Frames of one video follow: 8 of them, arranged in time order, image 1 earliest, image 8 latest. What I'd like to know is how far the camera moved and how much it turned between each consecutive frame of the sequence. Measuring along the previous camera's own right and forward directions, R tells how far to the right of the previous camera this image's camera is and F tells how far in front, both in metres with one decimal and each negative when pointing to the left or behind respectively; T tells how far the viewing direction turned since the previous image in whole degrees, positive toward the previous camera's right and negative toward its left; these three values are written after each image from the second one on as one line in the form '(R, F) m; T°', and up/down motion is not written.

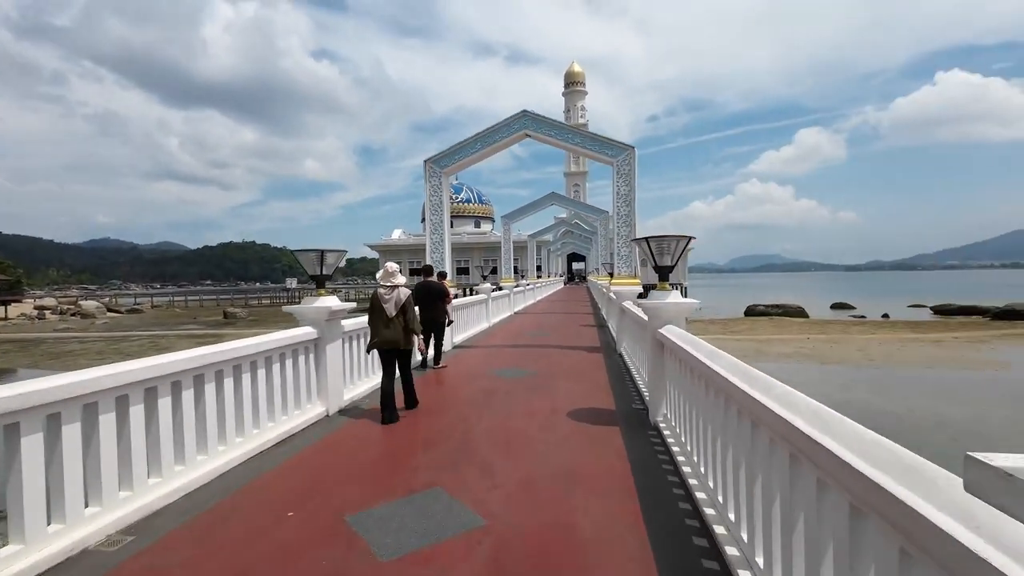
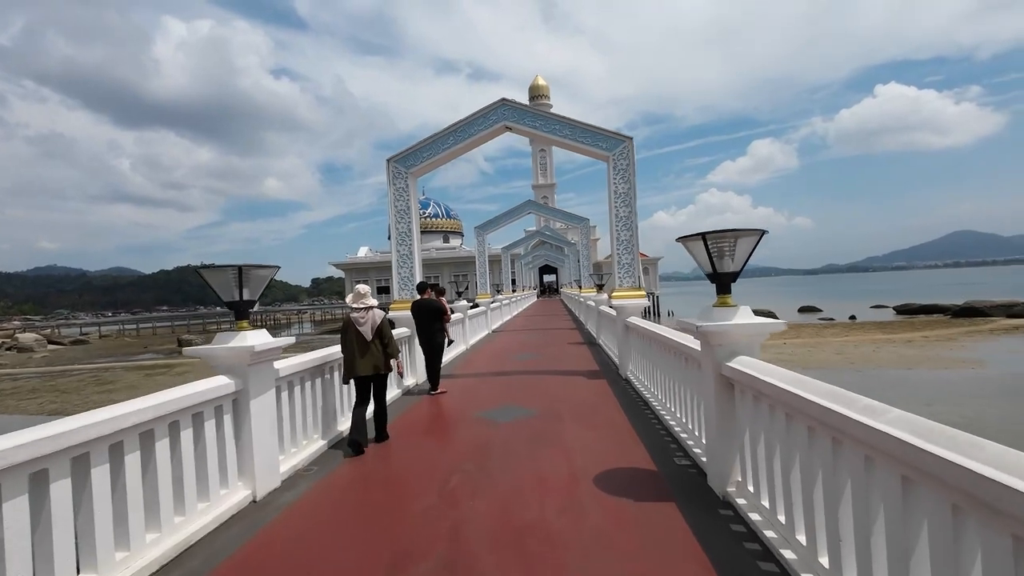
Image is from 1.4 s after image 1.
(-0.2, +1.3) m; +3°
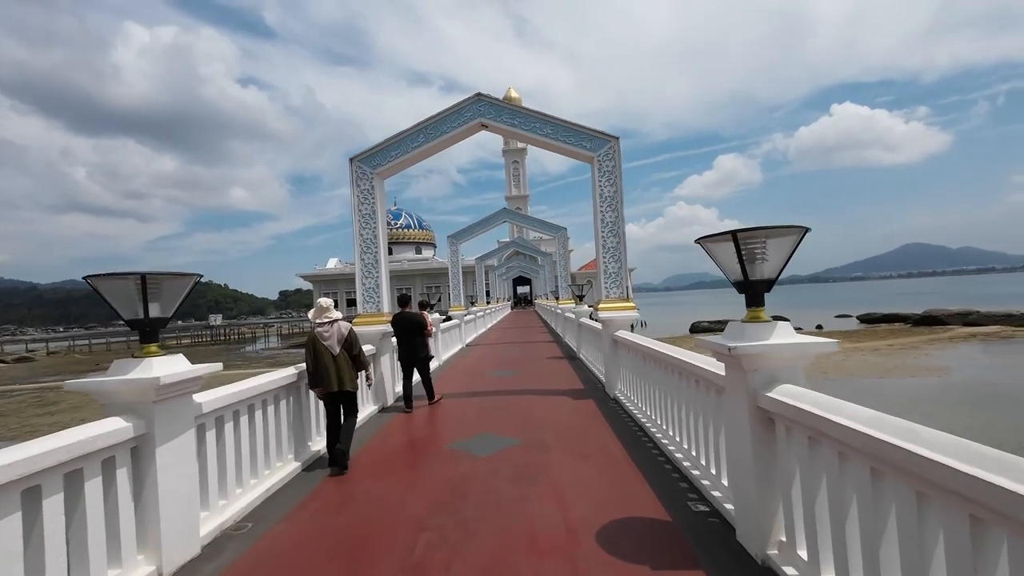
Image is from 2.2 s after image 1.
(0.0, +0.6) m; +3°
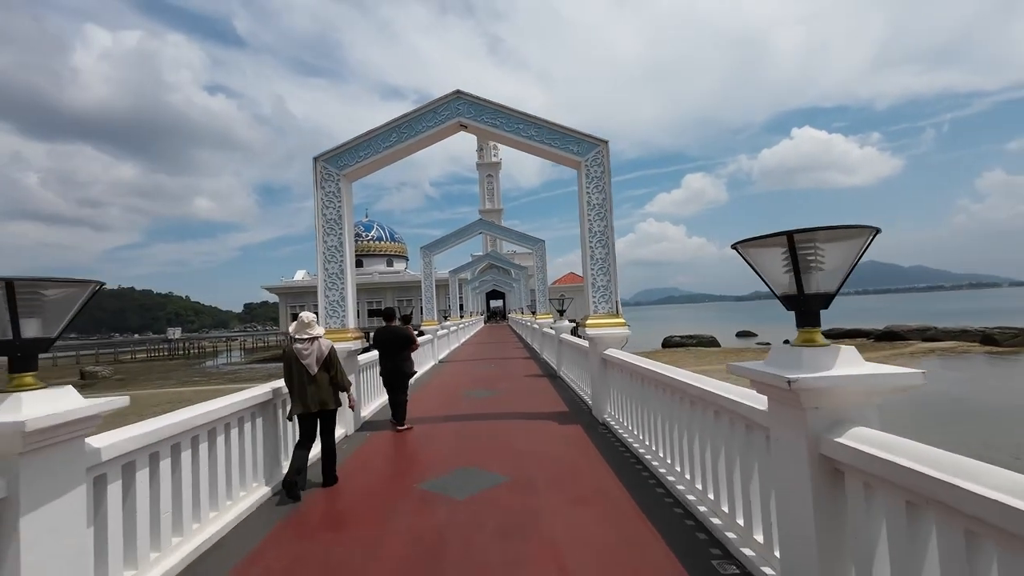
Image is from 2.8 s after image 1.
(-0.1, +0.6) m; +3°
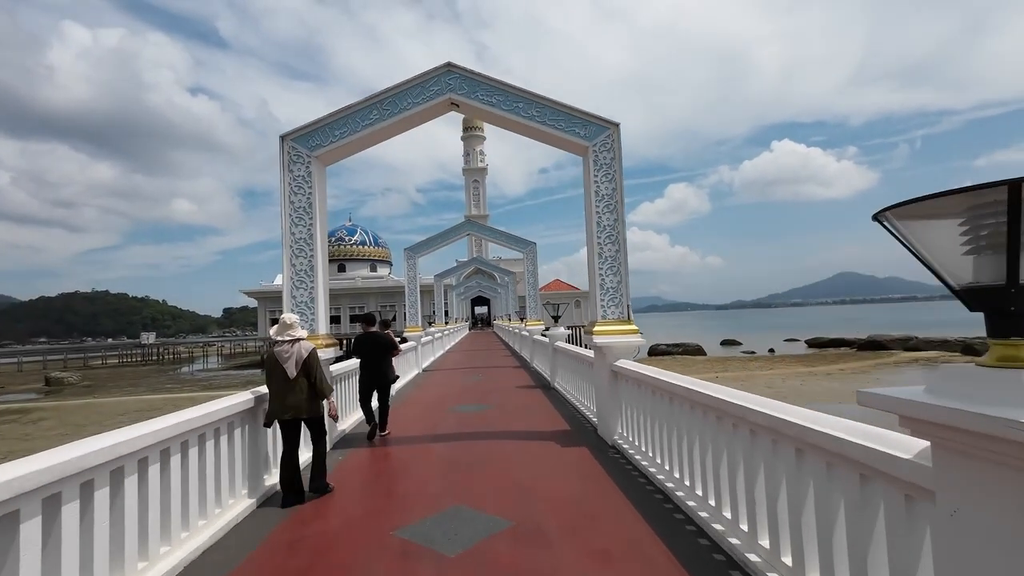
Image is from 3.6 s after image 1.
(-0.1, +0.8) m; +2°
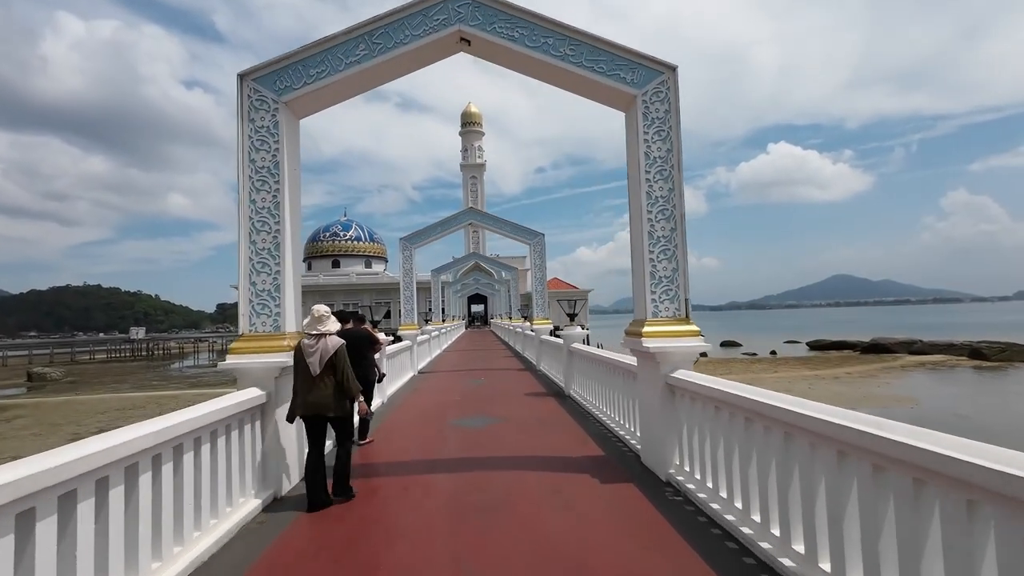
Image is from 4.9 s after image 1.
(-0.2, +1.2) m; 0°
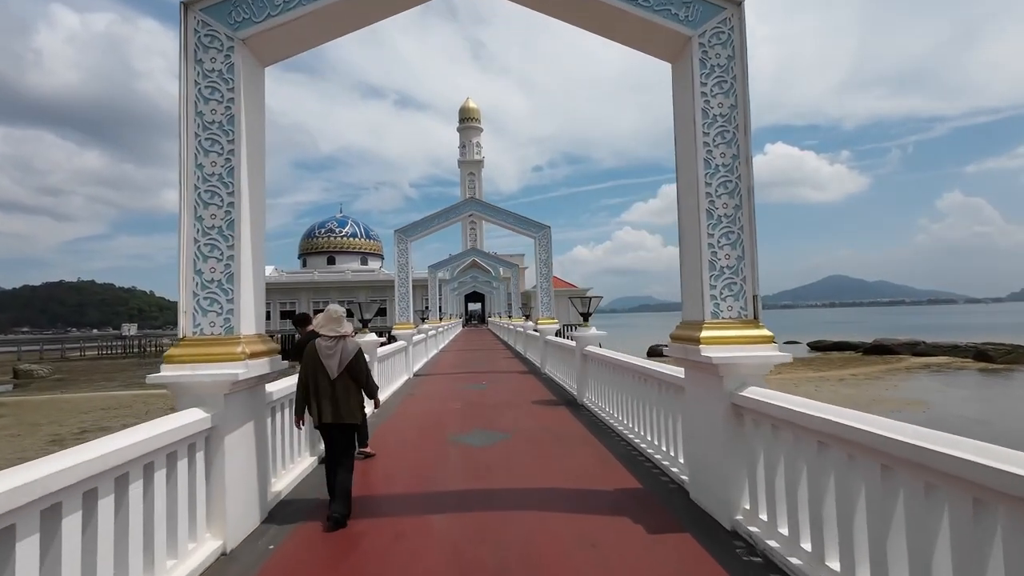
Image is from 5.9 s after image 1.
(-0.1, +0.9) m; 0°
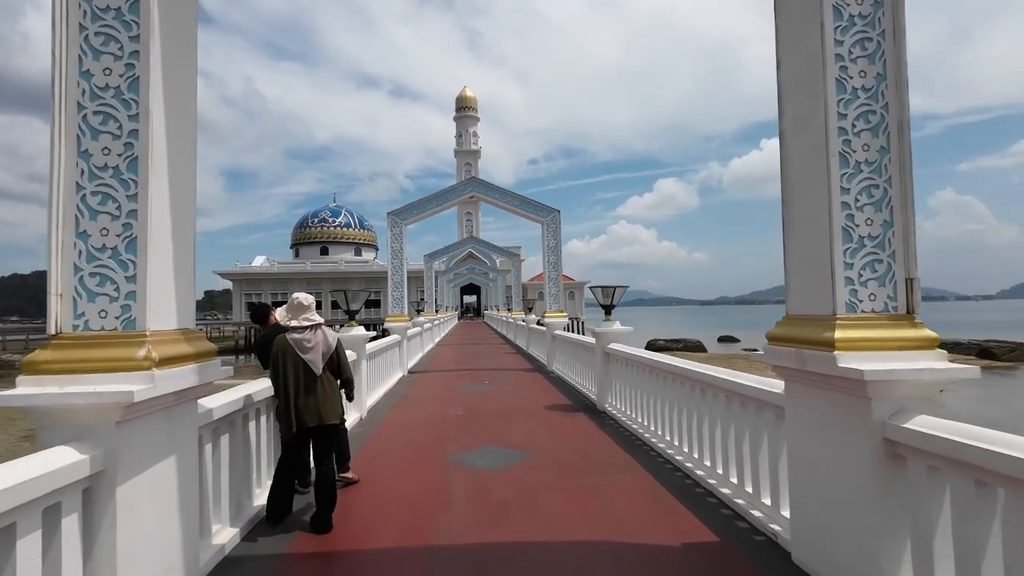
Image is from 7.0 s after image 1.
(-0.2, +1.0) m; +1°
